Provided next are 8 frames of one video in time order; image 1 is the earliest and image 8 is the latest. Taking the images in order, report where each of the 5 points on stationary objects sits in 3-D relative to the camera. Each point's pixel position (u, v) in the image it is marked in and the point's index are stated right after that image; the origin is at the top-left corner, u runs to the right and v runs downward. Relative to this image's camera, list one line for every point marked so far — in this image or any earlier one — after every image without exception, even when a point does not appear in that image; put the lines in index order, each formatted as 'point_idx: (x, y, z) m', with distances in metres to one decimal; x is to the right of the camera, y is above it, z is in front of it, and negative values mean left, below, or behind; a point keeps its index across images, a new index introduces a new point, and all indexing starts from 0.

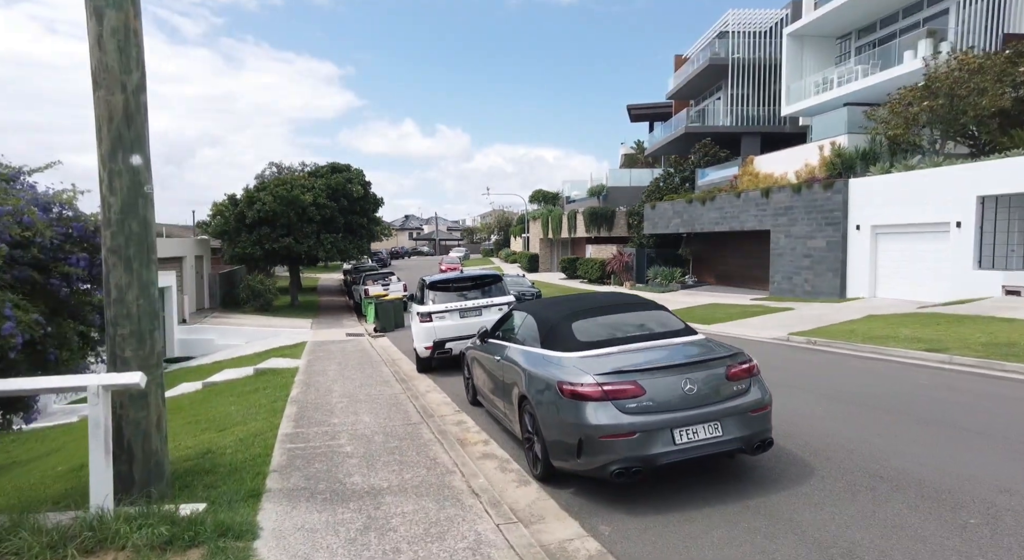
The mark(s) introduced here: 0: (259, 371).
0: (-4.7, -1.7, +11.0) m
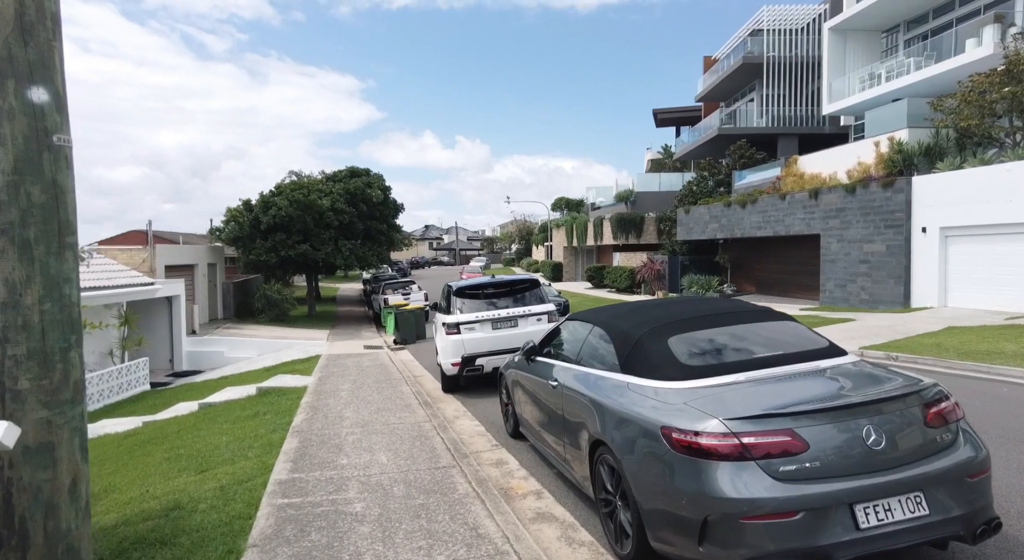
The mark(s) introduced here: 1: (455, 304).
0: (-4.1, -1.8, +9.6) m
1: (-0.9, -0.4, +9.4) m
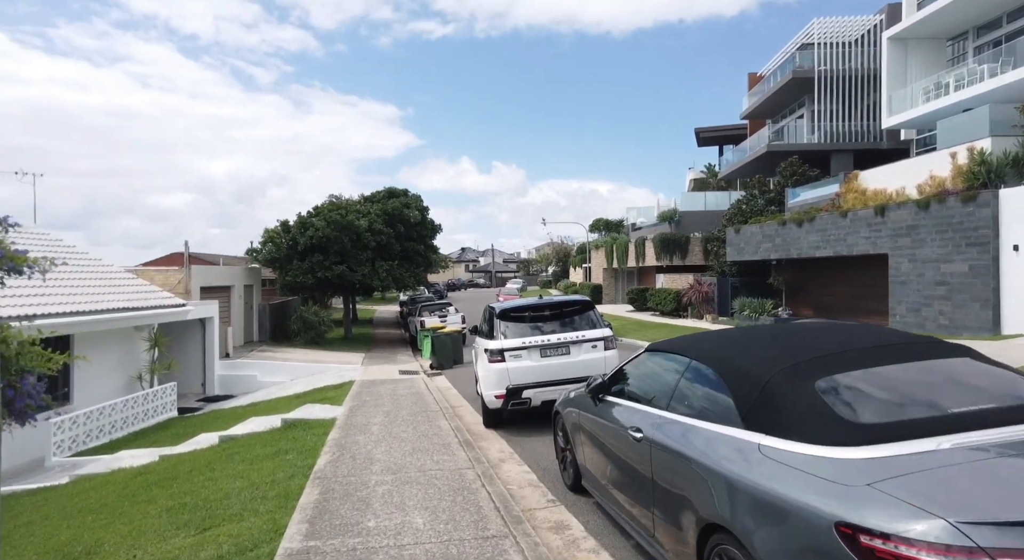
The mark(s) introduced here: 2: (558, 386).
0: (-3.3, -2.1, +8.8) m
1: (-0.2, -0.7, +8.4) m
2: (+0.6, -1.4, +7.9) m
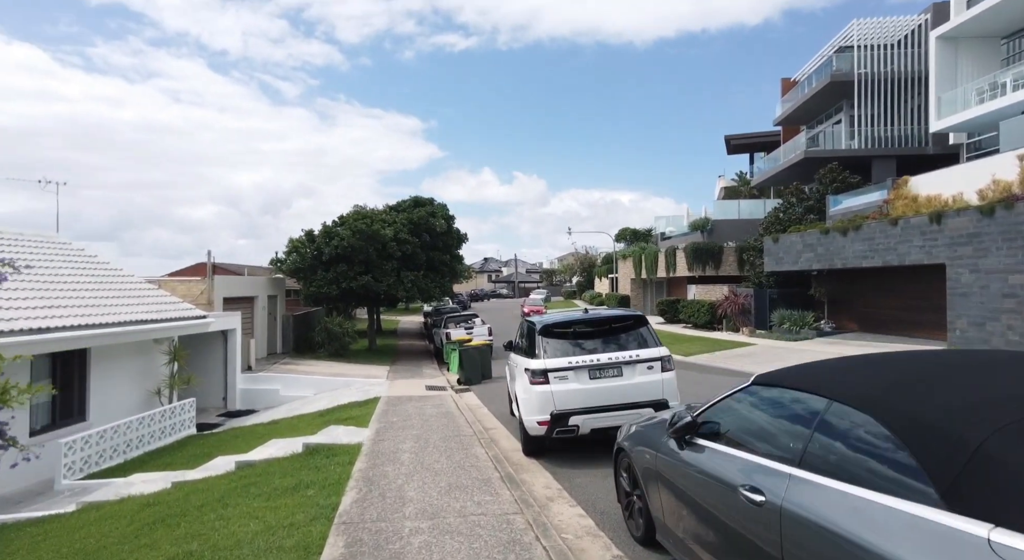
0: (-2.8, -2.3, +8.0) m
1: (+0.4, -0.8, +7.6) m
2: (+1.2, -1.6, +7.1) m
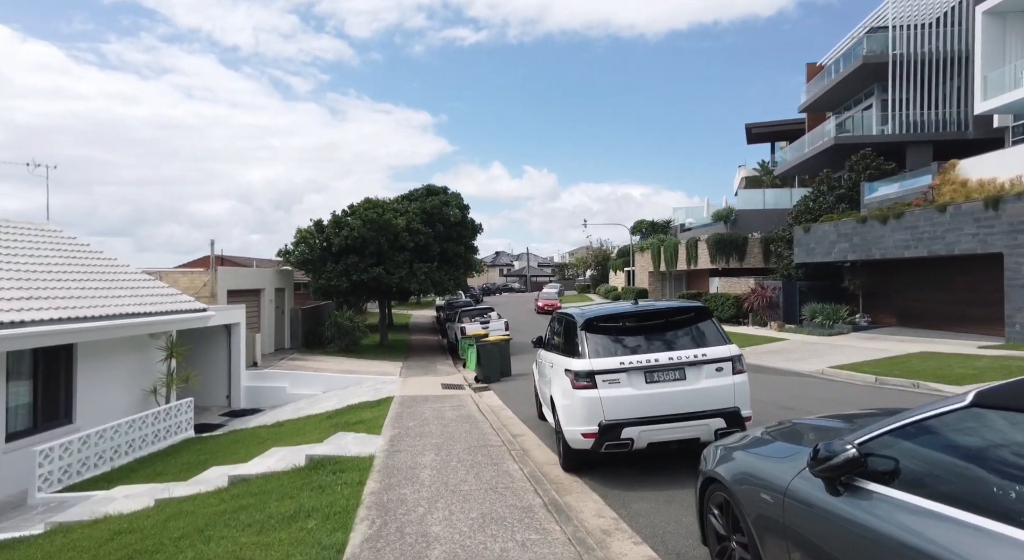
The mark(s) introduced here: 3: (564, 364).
0: (-2.3, -2.1, +6.9) m
1: (+0.8, -0.7, +6.4) m
2: (+1.6, -1.4, +5.9) m
3: (+0.6, -1.0, +6.8) m
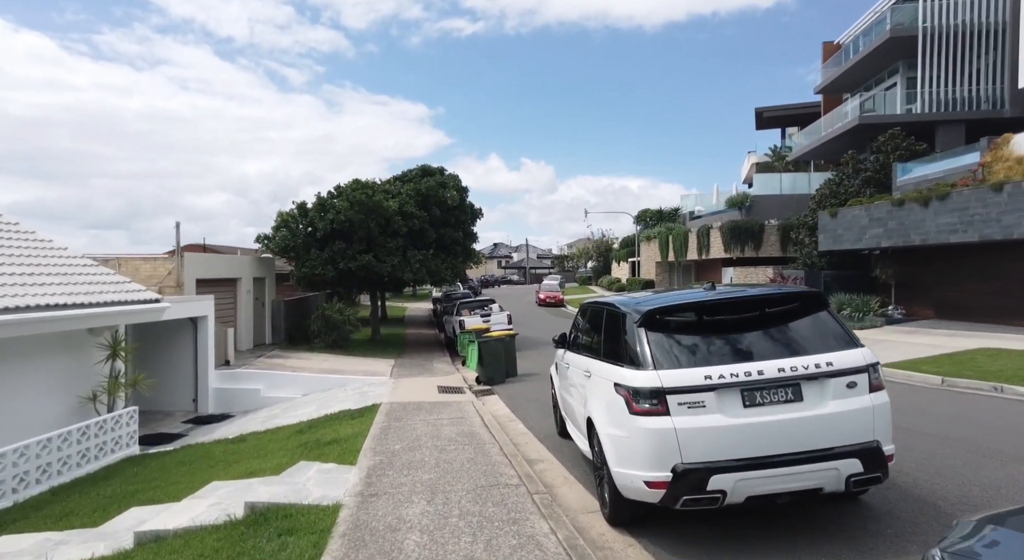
0: (-2.1, -1.9, +4.9) m
1: (+1.0, -0.5, +4.4) m
2: (+1.8, -1.2, +3.9) m
3: (+0.8, -0.8, +4.8) m
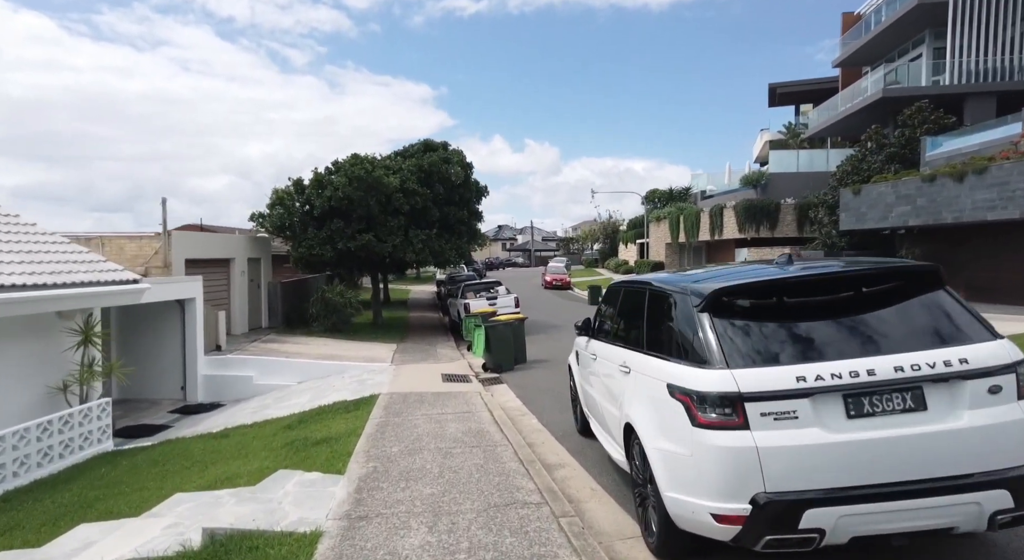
0: (-2.0, -1.7, +4.0) m
1: (+1.1, -0.3, +3.4) m
2: (+1.9, -1.1, +2.9) m
3: (+0.9, -0.6, +3.8) m
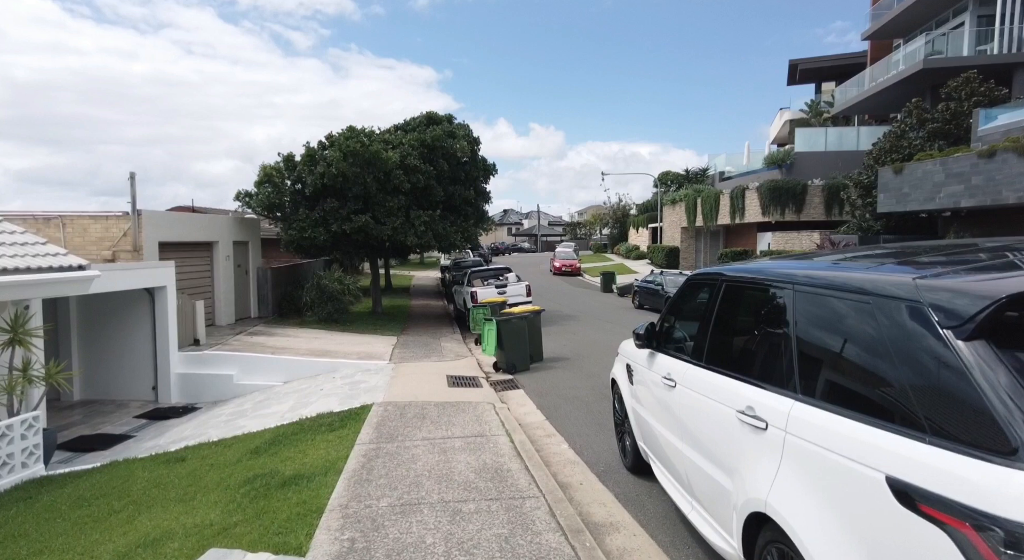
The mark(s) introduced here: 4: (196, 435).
0: (-1.8, -1.7, +2.3) m
1: (+1.4, -0.3, +1.6) m
2: (+2.1, -1.1, +1.2) m
3: (+1.2, -0.6, +2.1) m
4: (-4.7, -2.3, +8.9) m
